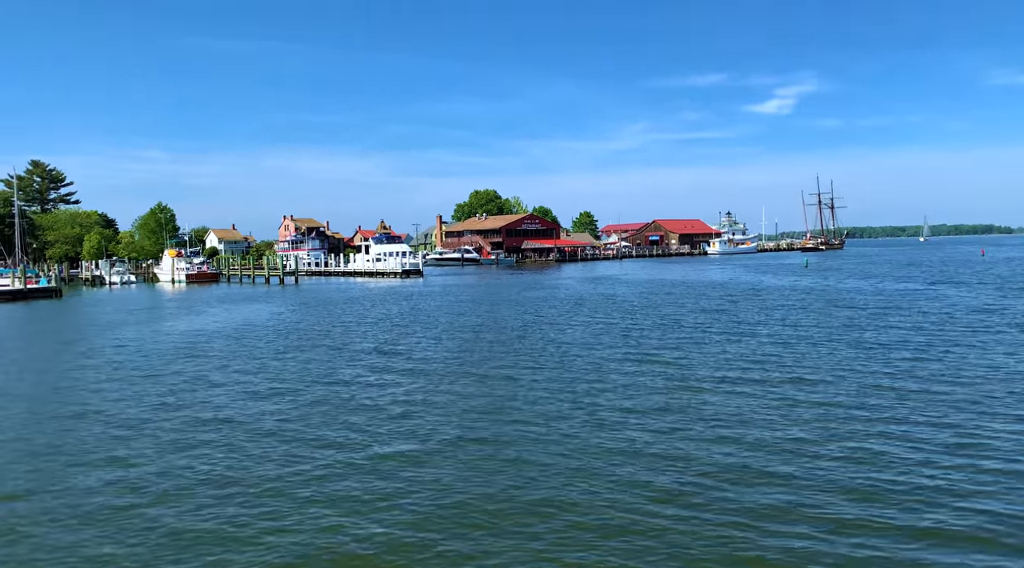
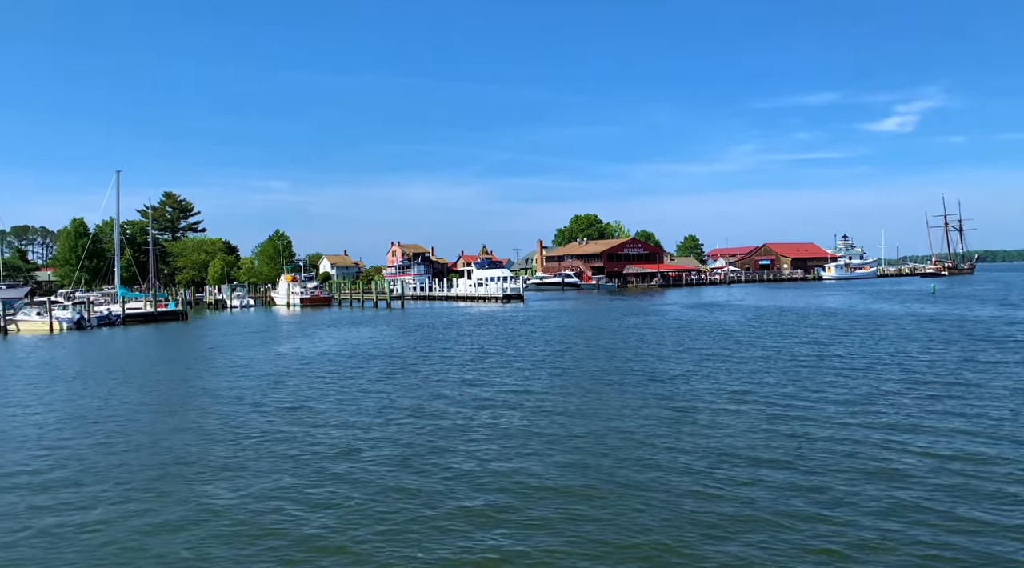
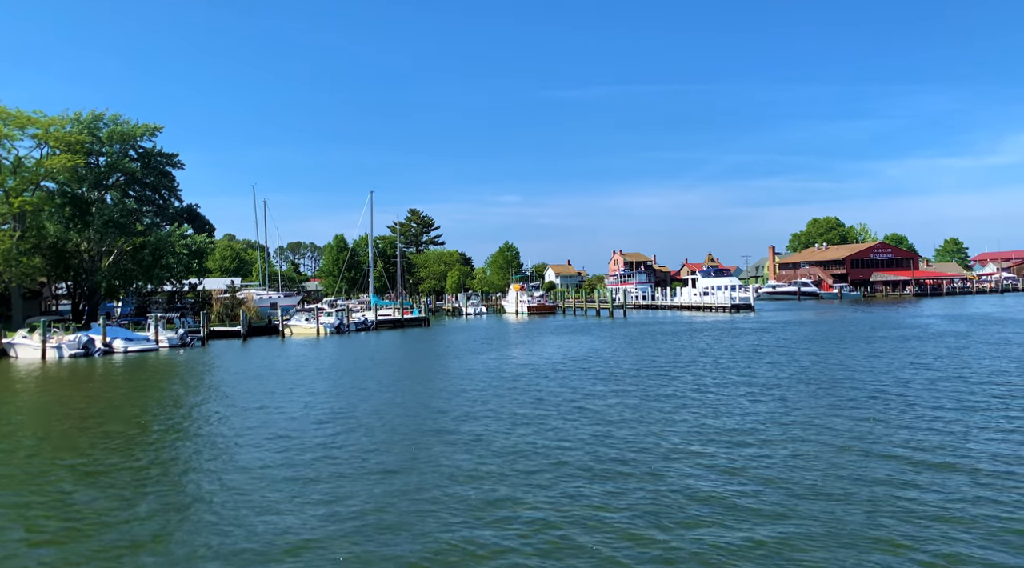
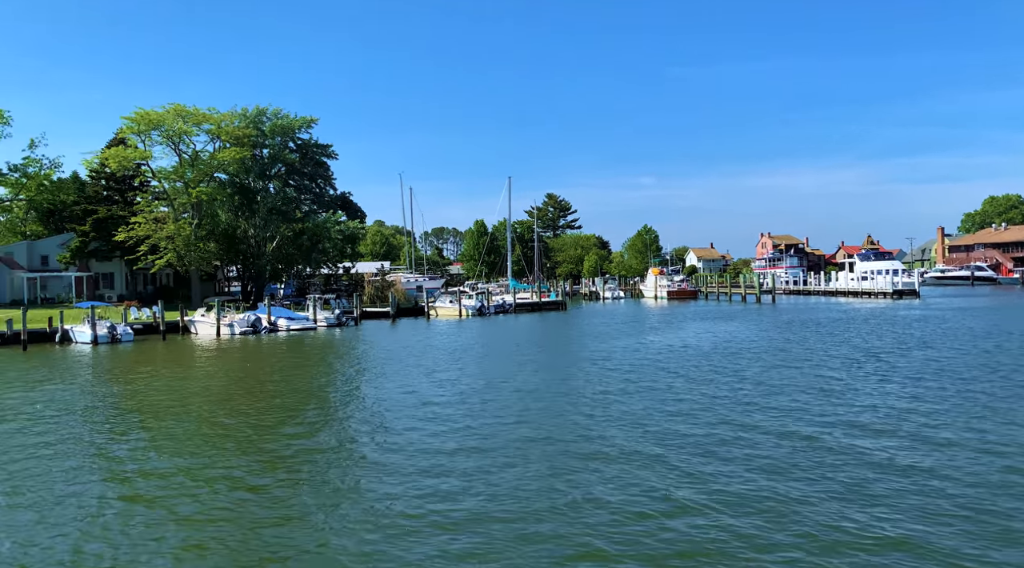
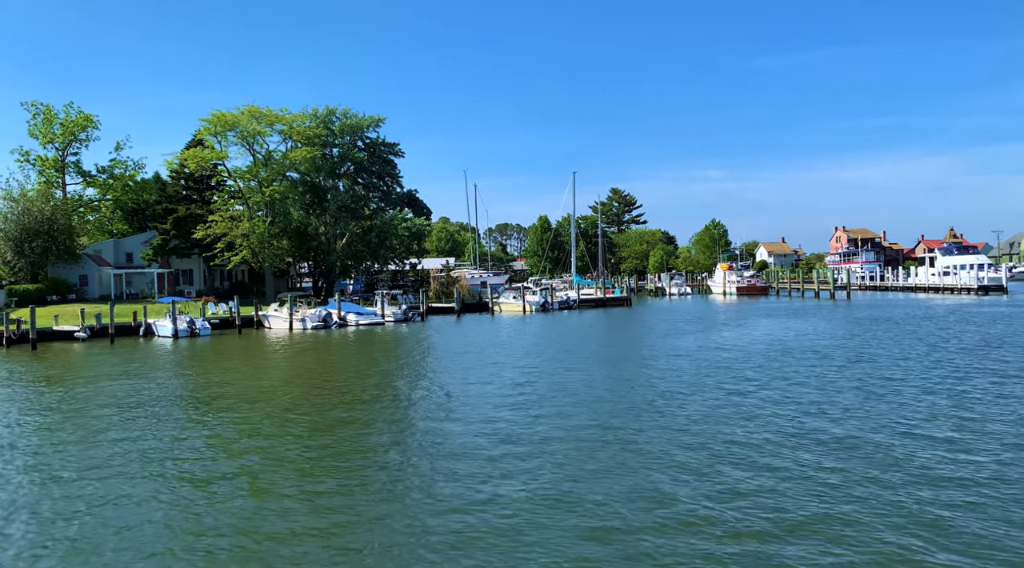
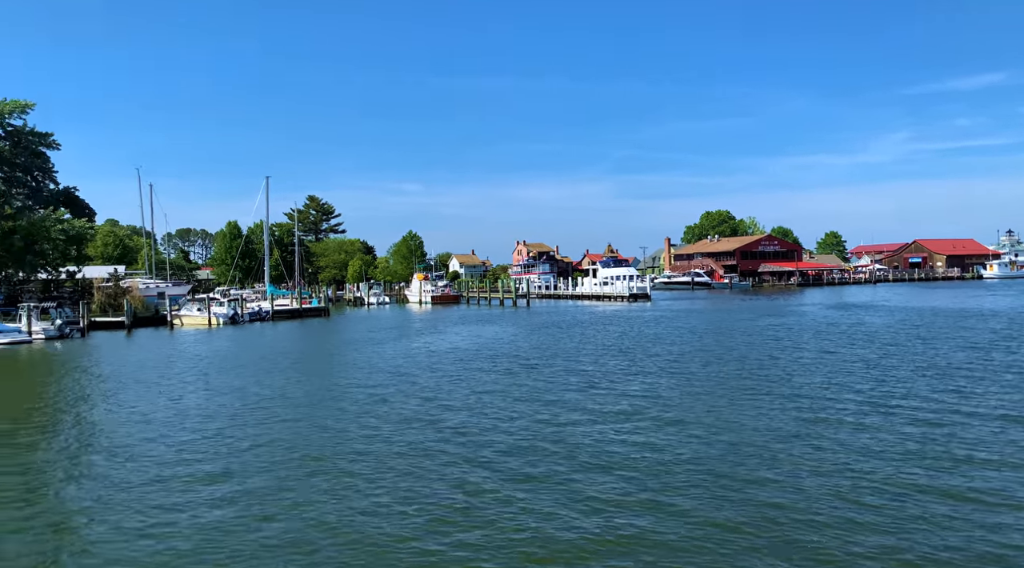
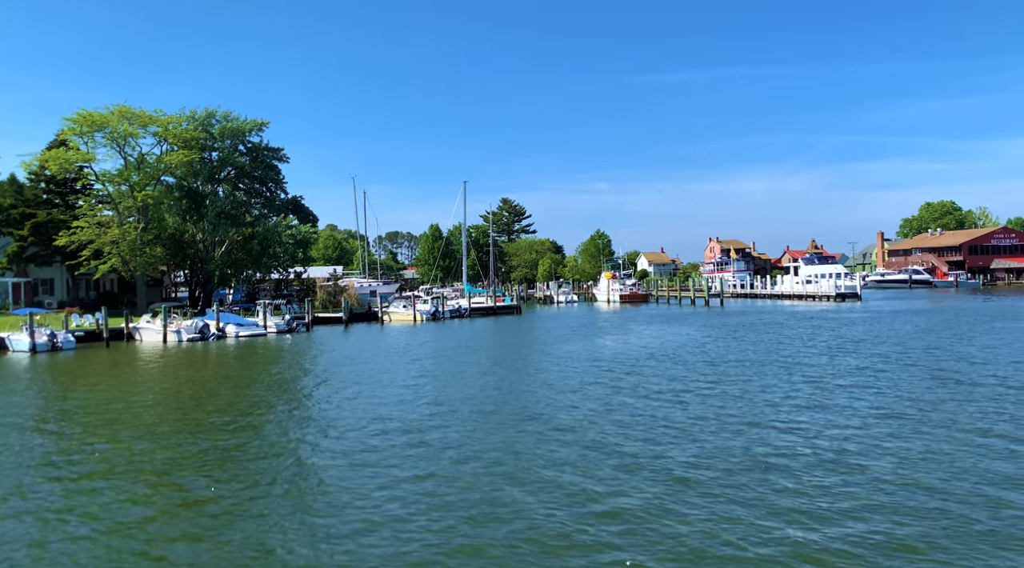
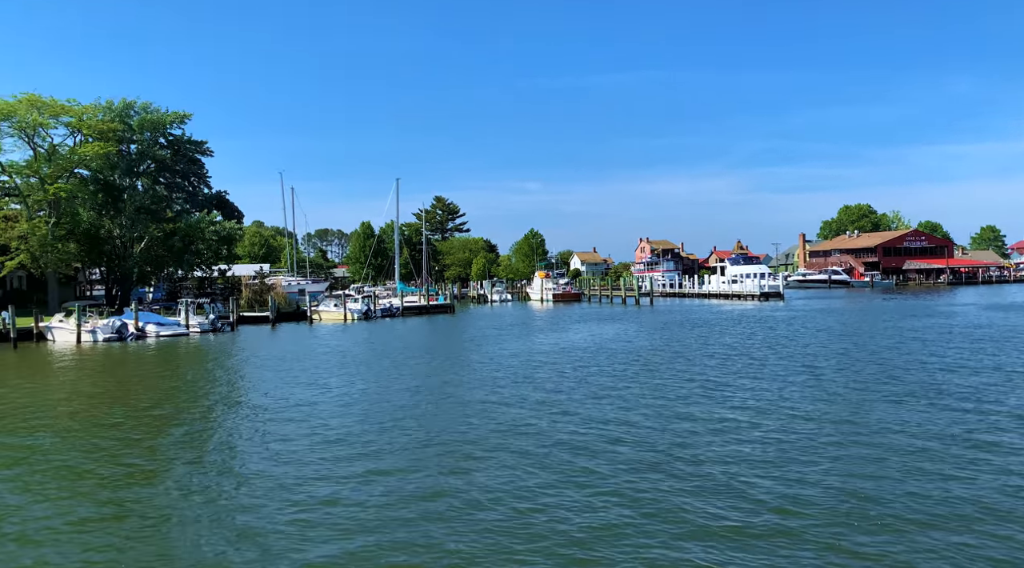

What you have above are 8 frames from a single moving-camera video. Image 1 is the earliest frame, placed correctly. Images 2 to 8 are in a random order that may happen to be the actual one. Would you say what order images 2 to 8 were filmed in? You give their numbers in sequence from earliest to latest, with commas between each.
2, 6, 8, 4, 5, 7, 3
